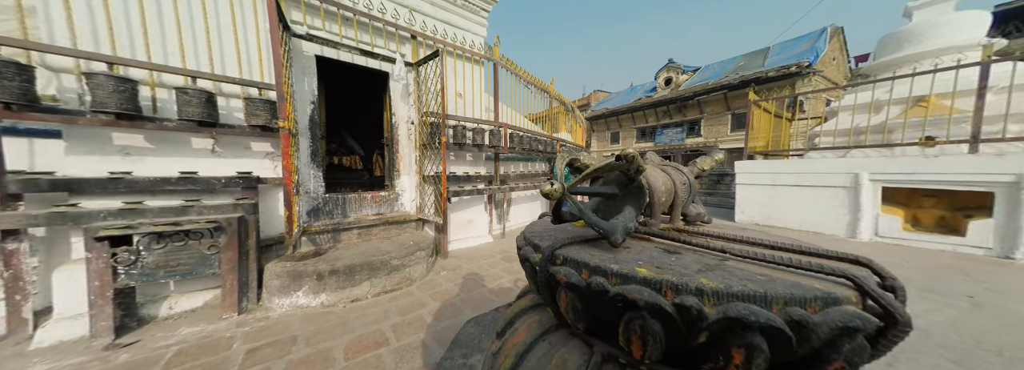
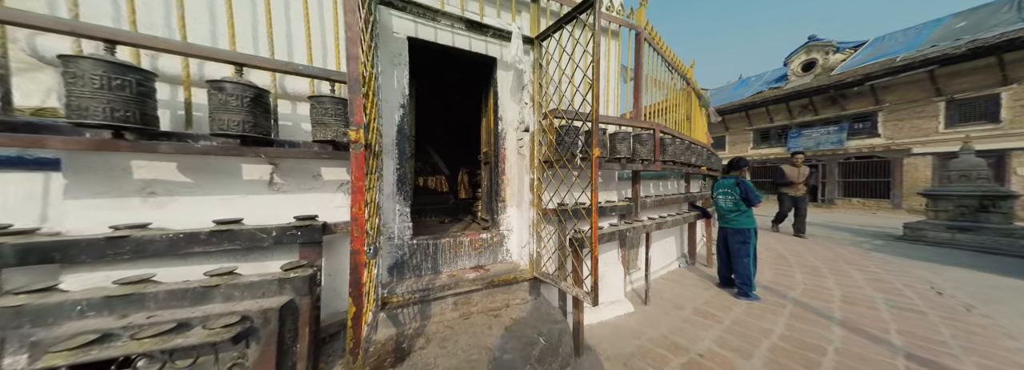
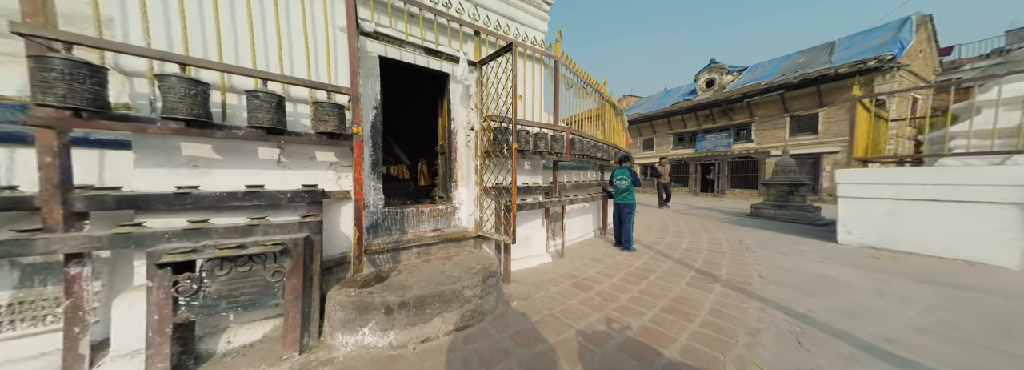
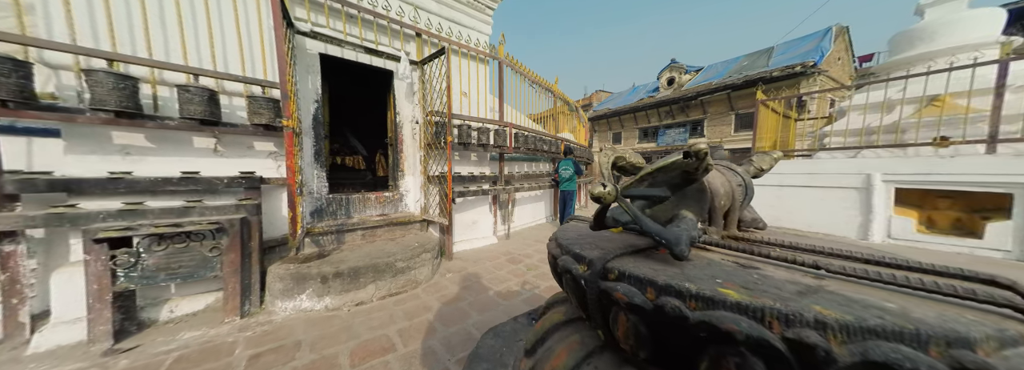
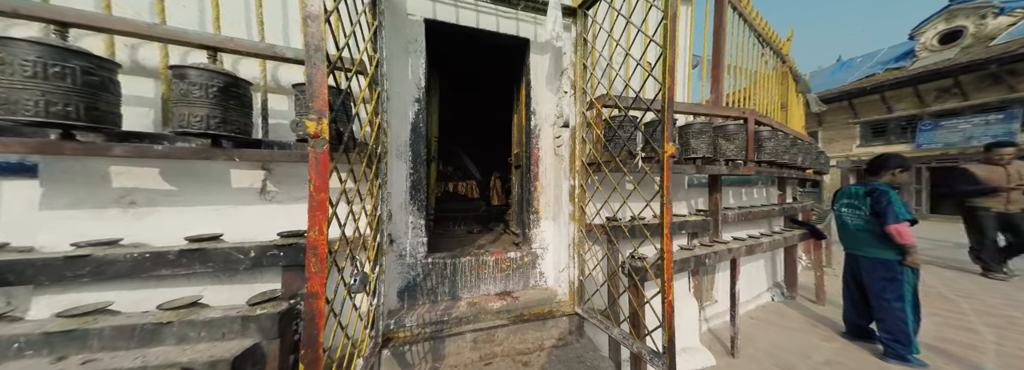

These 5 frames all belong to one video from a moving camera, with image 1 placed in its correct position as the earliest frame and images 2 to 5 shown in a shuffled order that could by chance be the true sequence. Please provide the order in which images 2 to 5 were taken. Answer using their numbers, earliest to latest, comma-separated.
4, 3, 2, 5
